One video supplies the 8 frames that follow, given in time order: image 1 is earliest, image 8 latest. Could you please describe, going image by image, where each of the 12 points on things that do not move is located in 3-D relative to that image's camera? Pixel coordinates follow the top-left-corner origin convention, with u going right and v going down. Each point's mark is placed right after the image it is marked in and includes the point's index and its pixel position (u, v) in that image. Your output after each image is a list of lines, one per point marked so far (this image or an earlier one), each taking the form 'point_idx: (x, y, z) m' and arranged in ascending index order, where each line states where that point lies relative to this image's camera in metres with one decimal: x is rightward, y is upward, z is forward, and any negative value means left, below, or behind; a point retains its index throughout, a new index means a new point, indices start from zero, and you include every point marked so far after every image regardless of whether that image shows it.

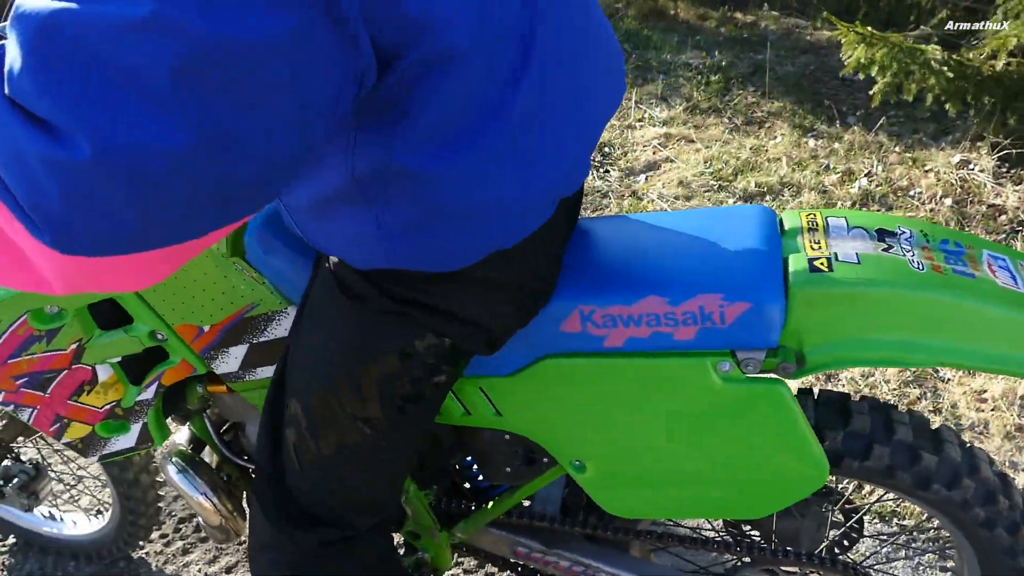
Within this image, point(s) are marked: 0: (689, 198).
0: (+1.0, +0.5, +4.4) m
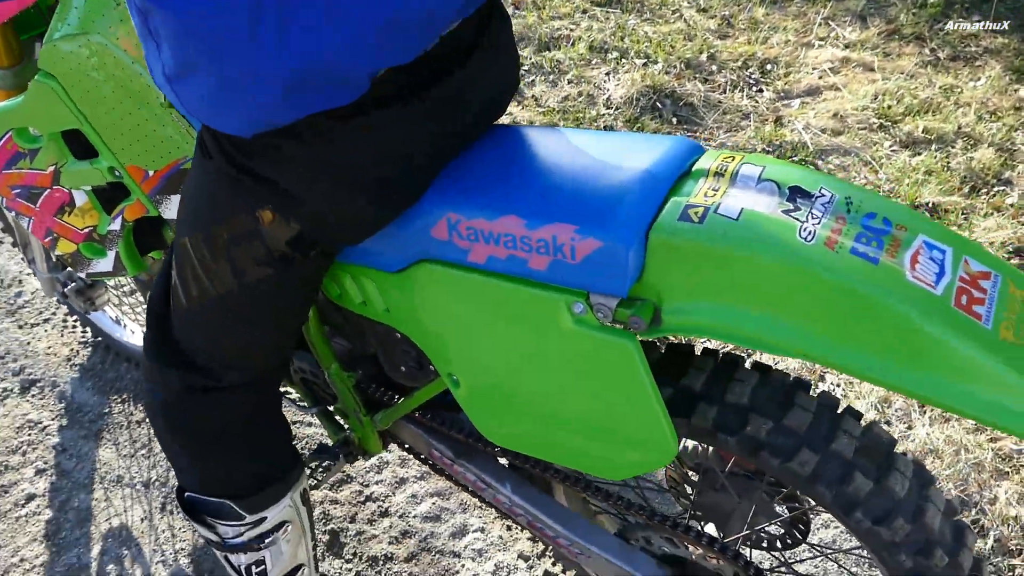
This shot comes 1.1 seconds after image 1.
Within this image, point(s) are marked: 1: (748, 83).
0: (+1.6, +0.8, +3.9) m
1: (+1.3, +1.1, +4.3) m
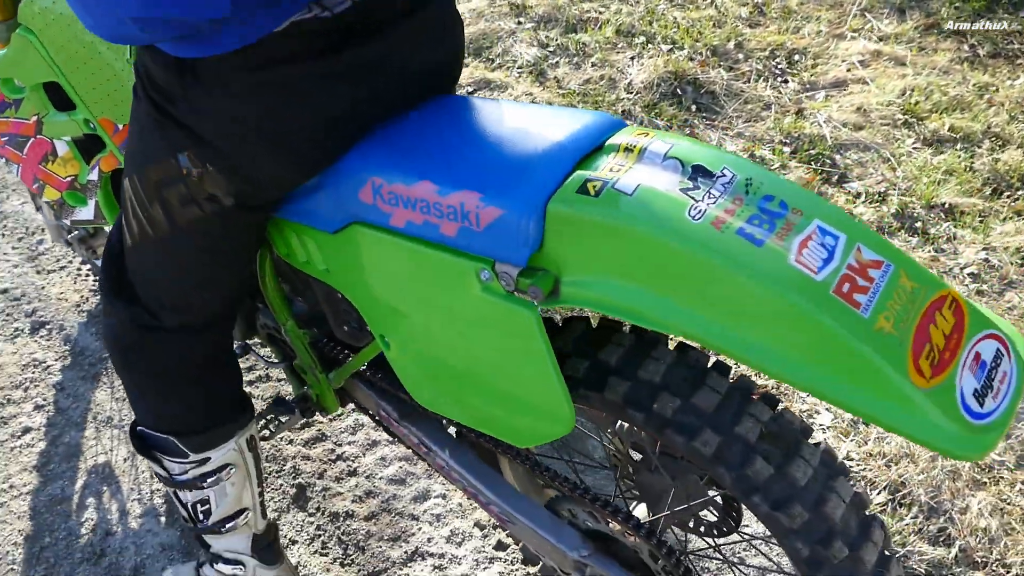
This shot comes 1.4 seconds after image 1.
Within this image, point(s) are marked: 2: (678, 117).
0: (+1.7, +0.8, +3.8) m
1: (+1.4, +1.1, +4.3) m
2: (+0.8, +0.9, +4.0) m
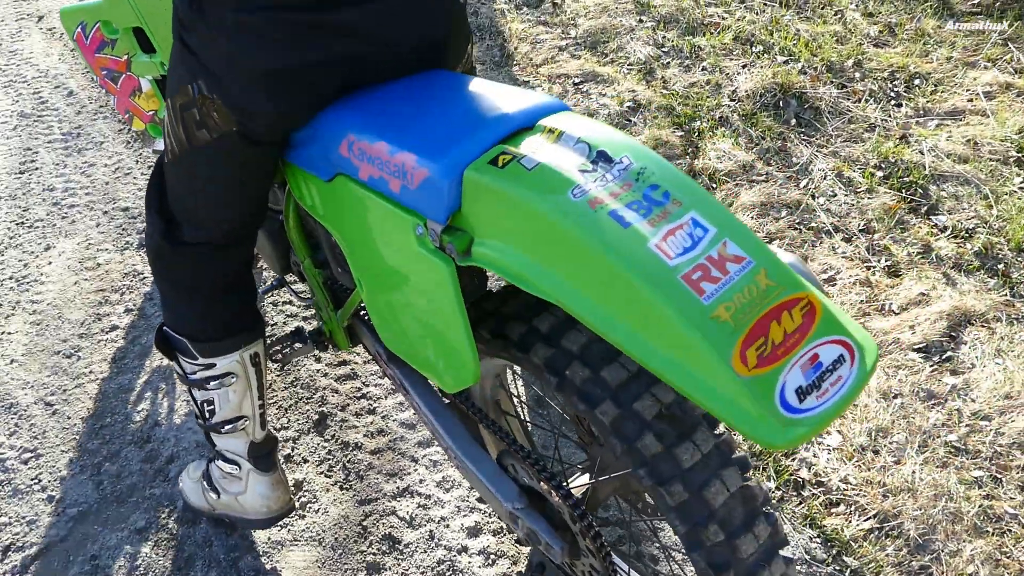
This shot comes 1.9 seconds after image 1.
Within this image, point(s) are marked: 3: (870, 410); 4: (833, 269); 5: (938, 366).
0: (+2.1, +0.6, +3.7) m
1: (+1.9, +1.0, +4.1) m
2: (+1.3, +0.8, +4.0) m
3: (+1.1, -0.4, +2.6) m
4: (+1.3, +0.1, +3.2) m
5: (+1.5, -0.3, +2.7) m
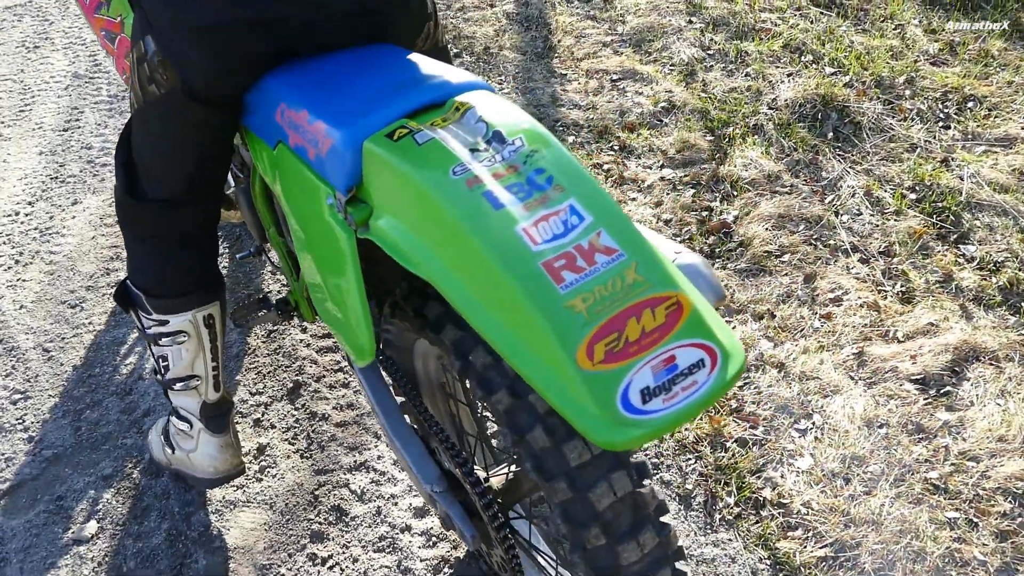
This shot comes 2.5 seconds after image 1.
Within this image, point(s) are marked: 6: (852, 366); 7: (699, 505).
0: (+2.2, +0.4, +3.5) m
1: (+2.1, +0.8, +3.9) m
2: (+1.4, +0.7, +3.8) m
3: (+1.0, -0.5, +2.4) m
4: (+1.3, 0.0, +3.0) m
5: (+1.4, -0.4, +2.6) m
6: (+1.2, -0.3, +2.7) m
7: (+0.5, -0.6, +2.3) m
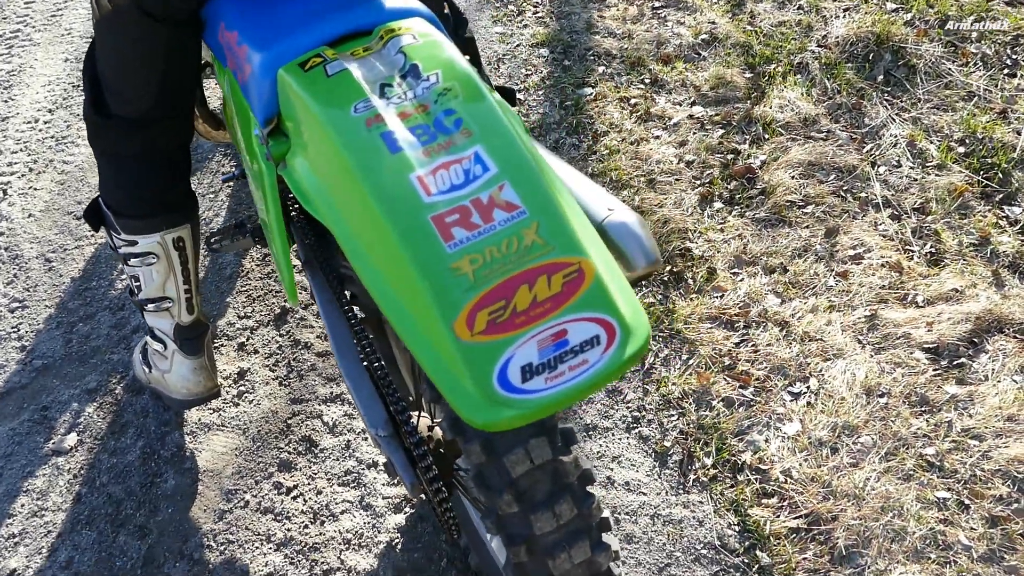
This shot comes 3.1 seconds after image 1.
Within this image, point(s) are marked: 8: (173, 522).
0: (+2.2, +0.6, +3.2) m
1: (+2.2, +1.0, +3.6) m
2: (+1.5, +0.9, +3.6) m
3: (+1.0, -0.3, +2.3) m
4: (+1.3, +0.1, +2.8) m
5: (+1.3, -0.3, +2.4) m
6: (+1.1, -0.1, +2.6) m
7: (+0.5, -0.5, +2.2) m
8: (-0.9, -0.6, +2.1) m
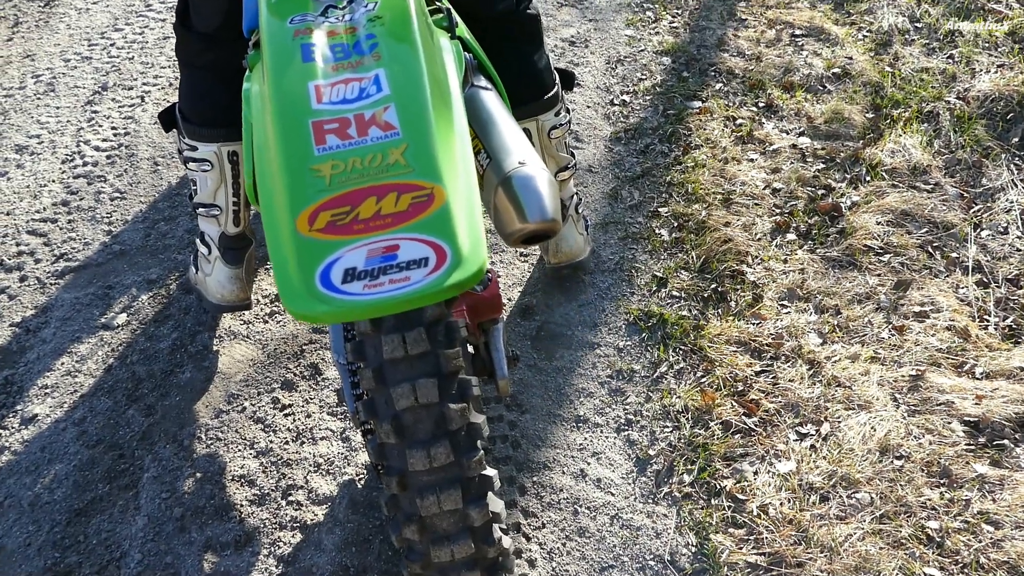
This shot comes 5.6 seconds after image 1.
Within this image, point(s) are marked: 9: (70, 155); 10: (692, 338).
0: (+2.5, +0.1, +2.8) m
1: (+2.6, +0.6, +3.2) m
2: (+1.9, +0.6, +3.3) m
3: (+0.9, -0.5, +2.2) m
4: (+1.4, -0.1, +2.6) m
5: (+1.3, -0.5, +2.2) m
6: (+1.2, -0.3, +2.4) m
7: (+0.4, -0.5, +2.2) m
8: (-1.0, -0.4, +2.3) m
9: (-1.8, +0.5, +3.2) m
10: (+0.6, -0.2, +2.5) m
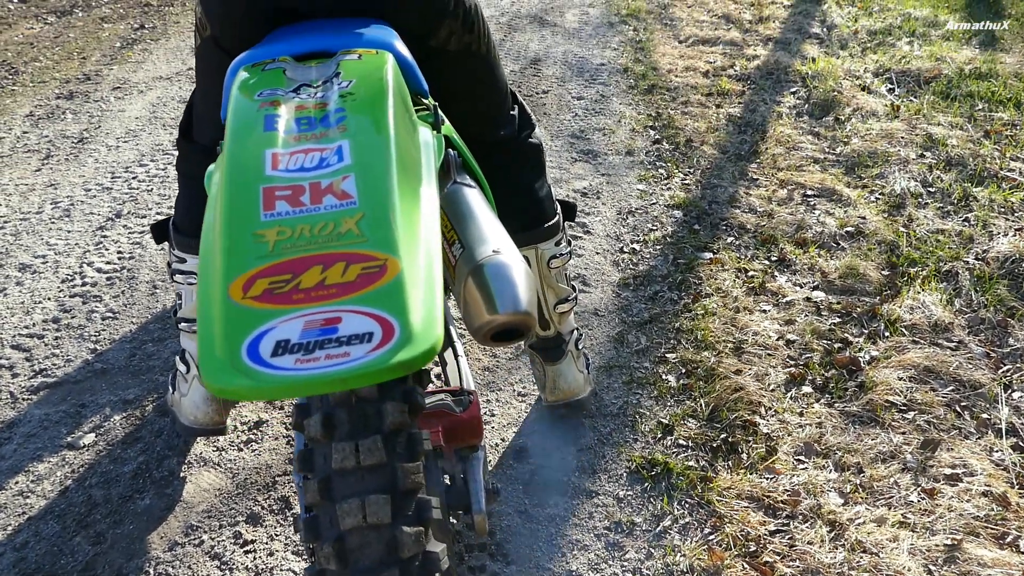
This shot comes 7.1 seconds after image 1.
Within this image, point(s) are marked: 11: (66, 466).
0: (+2.4, -0.4, +2.5) m
1: (+2.6, -0.1, +3.0) m
2: (+2.0, -0.1, +3.2) m
3: (+0.9, -0.8, +1.9) m
4: (+1.4, -0.5, +2.4) m
5: (+1.2, -0.8, +1.9) m
6: (+1.1, -0.7, +2.1) m
7: (+0.3, -0.8, +1.9) m
8: (-1.0, -0.7, +2.1) m
9: (-1.8, +0.1, +3.2) m
10: (+0.5, -0.6, +2.3) m
11: (-1.3, -0.5, +2.3) m
